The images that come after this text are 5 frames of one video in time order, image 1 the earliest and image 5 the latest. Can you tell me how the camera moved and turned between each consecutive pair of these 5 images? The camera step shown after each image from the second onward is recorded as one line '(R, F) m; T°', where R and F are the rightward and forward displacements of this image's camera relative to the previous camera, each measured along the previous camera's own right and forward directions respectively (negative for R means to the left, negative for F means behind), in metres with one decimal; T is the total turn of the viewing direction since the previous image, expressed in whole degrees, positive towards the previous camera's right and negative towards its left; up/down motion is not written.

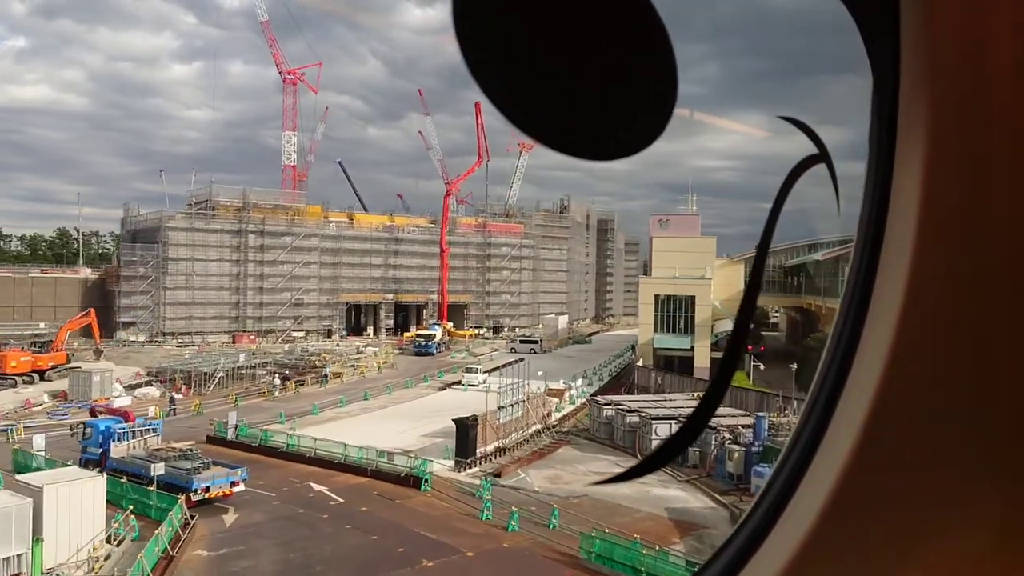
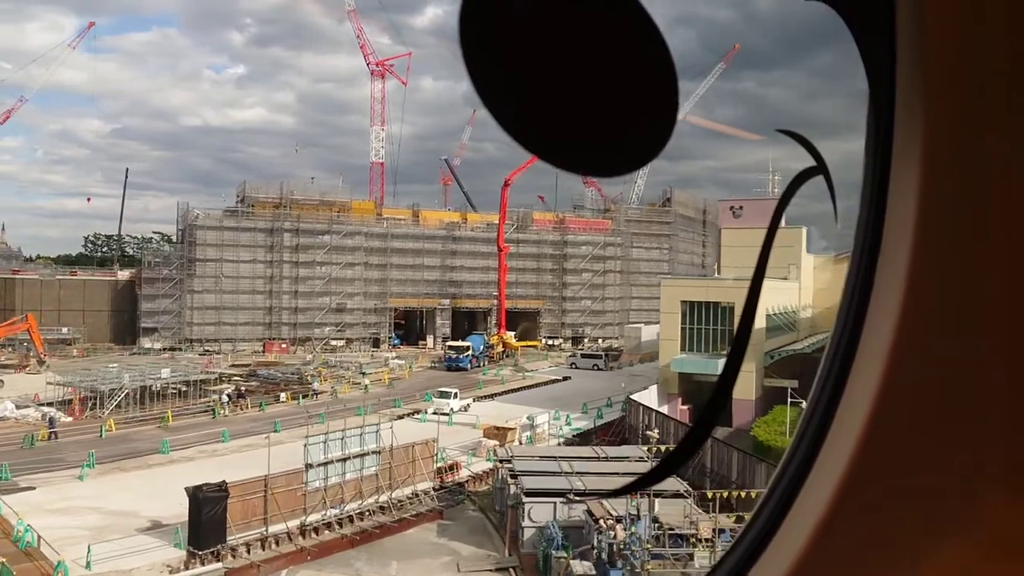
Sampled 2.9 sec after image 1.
(+2.3, +2.9) m; -12°
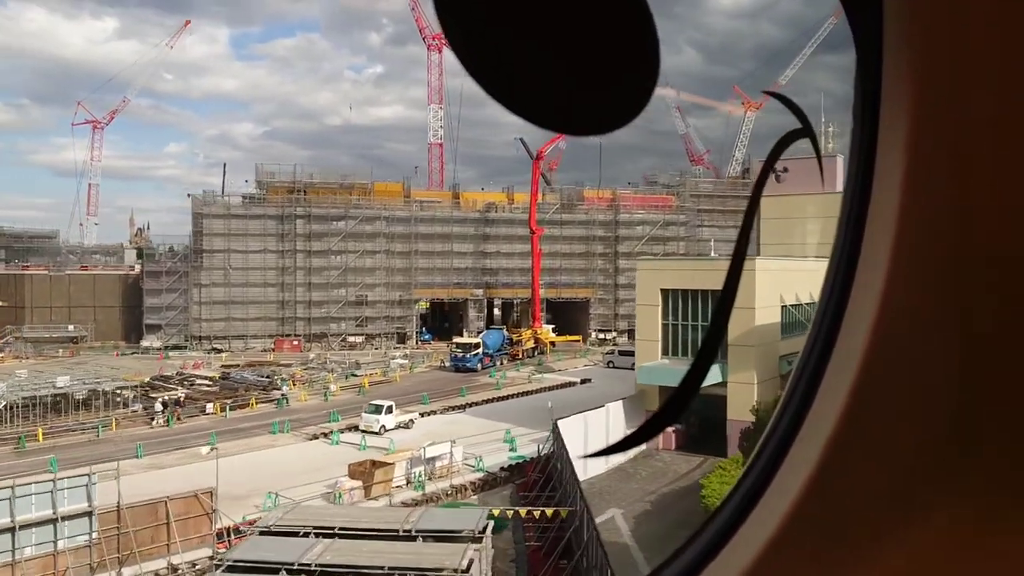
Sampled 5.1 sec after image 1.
(+1.8, +2.2) m; -9°
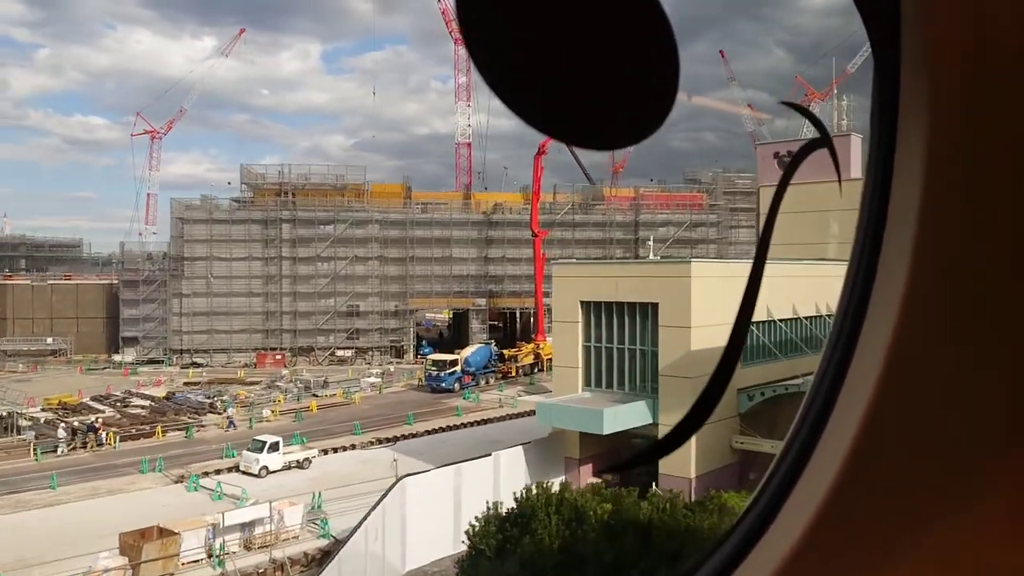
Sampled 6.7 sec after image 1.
(+1.4, +1.6) m; -6°
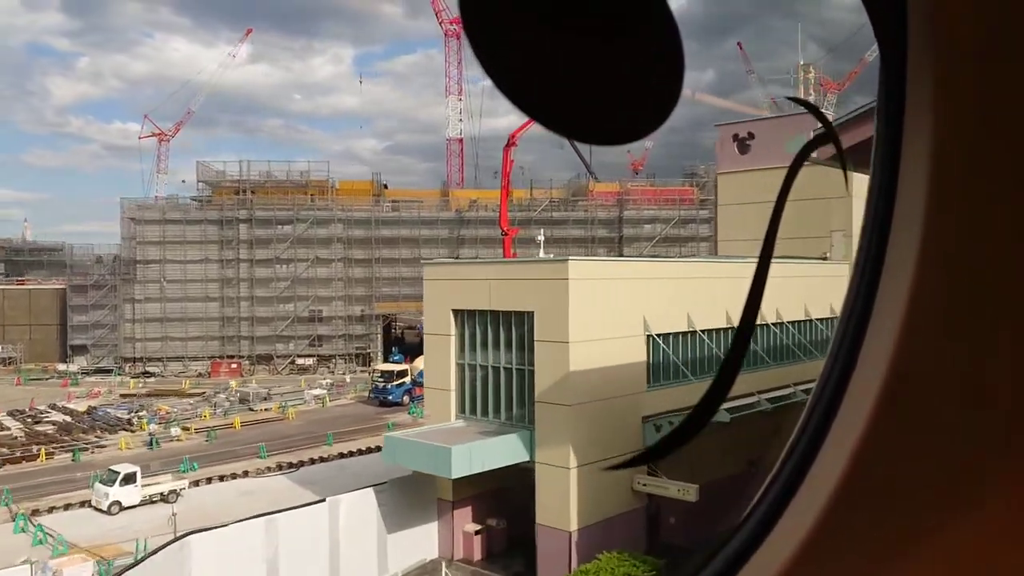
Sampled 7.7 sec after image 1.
(+1.0, +1.0) m; -2°
